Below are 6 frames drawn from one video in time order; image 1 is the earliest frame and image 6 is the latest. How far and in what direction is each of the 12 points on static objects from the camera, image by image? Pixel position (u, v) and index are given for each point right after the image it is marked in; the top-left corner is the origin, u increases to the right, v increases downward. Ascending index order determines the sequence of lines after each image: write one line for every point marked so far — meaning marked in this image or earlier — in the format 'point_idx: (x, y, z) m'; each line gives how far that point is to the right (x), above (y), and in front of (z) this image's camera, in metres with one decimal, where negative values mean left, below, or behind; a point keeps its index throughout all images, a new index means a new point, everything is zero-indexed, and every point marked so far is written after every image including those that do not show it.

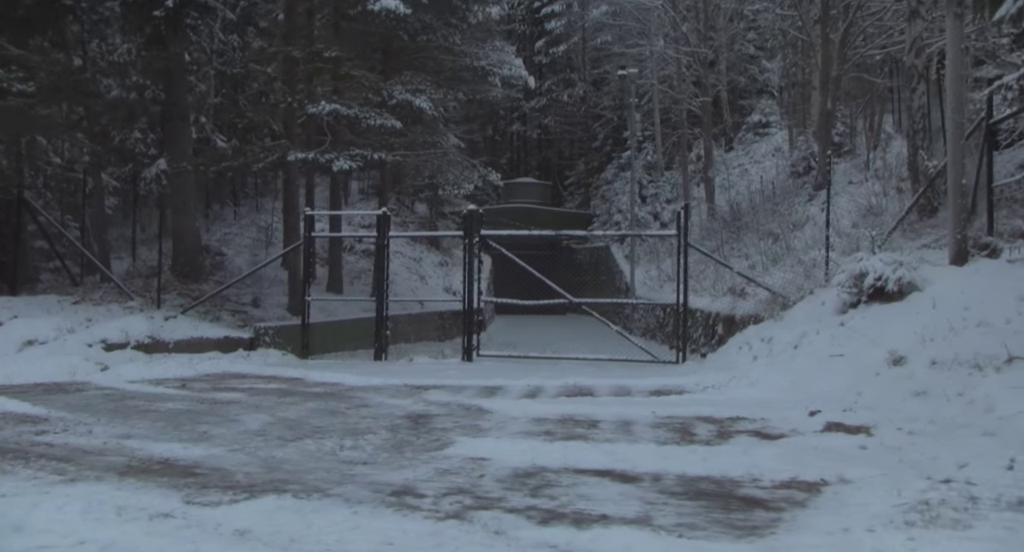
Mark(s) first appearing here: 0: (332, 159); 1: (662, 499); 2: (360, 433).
0: (-3.4, +2.1, +15.9) m
1: (+0.9, -1.3, +5.0) m
2: (-1.3, -1.3, +7.4) m
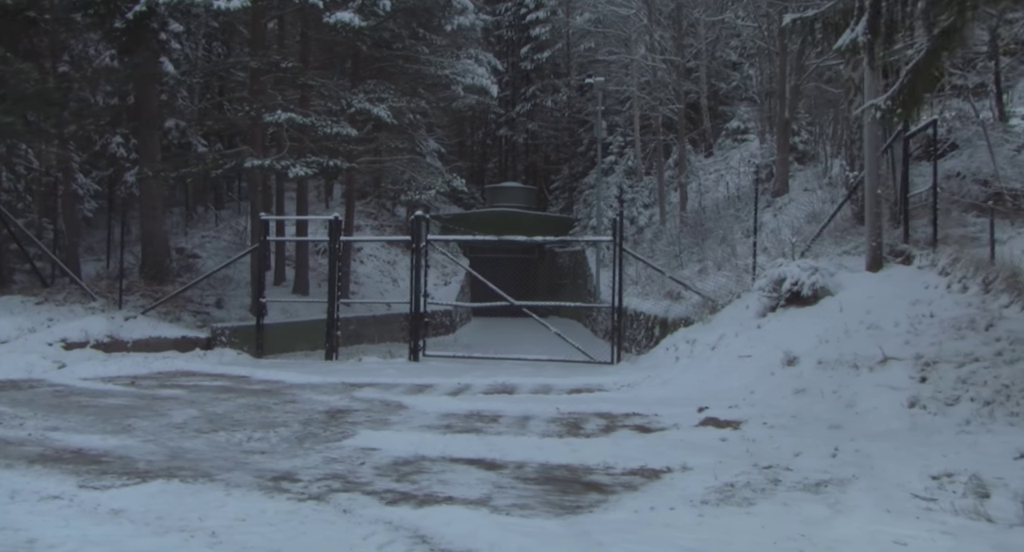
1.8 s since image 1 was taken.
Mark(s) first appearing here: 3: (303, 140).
0: (-4.2, +2.1, +16.4) m
1: (0.0, -1.3, +5.5) m
2: (-2.1, -1.3, +7.9) m
3: (-4.2, +2.7, +17.4) m
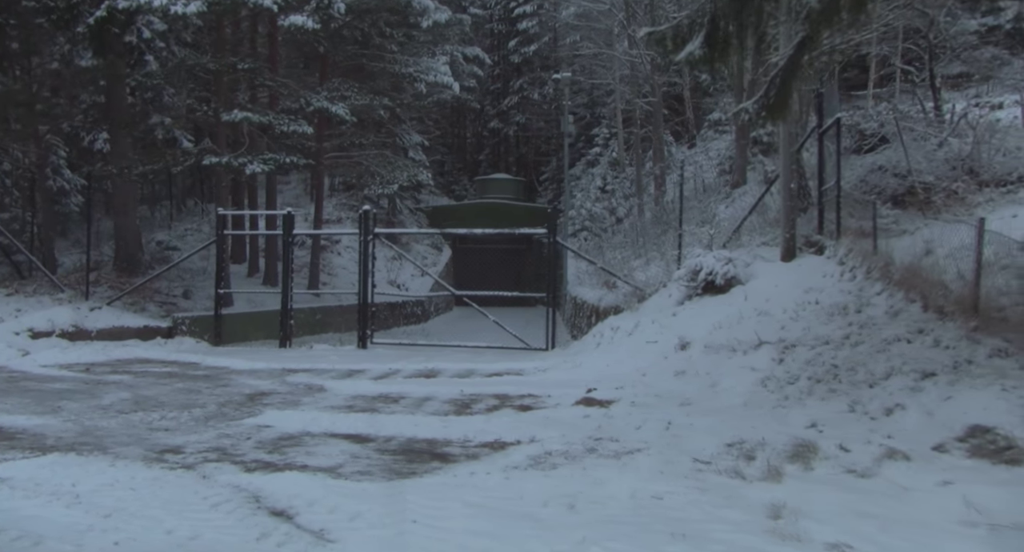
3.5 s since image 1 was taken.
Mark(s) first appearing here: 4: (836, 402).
0: (-5.1, +2.2, +17.0) m
1: (-1.0, -1.2, +6.2) m
2: (-3.1, -1.3, +8.5) m
3: (-5.1, +2.9, +18.0) m
4: (+2.3, -0.9, +6.1) m
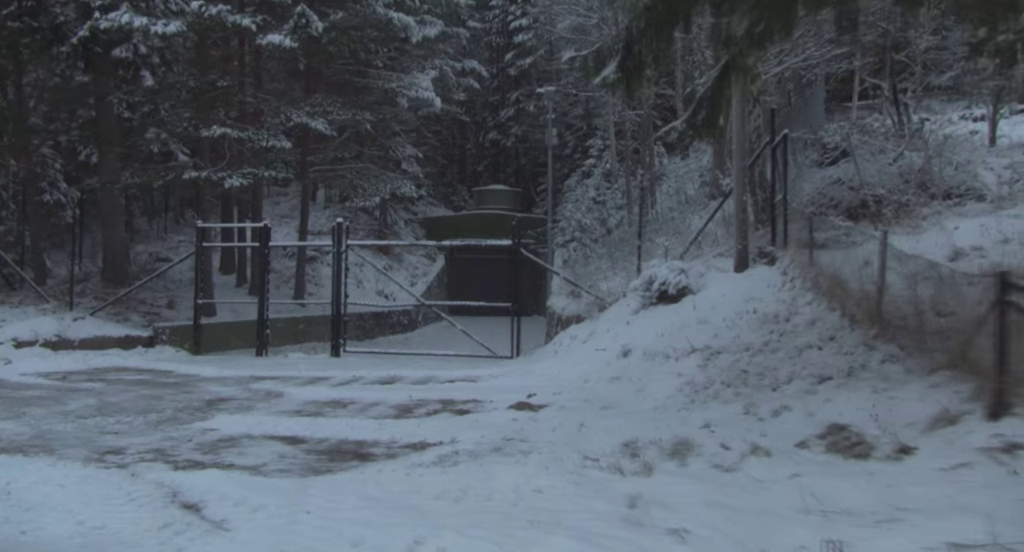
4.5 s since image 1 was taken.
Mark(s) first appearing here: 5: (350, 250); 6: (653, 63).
0: (-5.6, +2.0, +17.5) m
1: (-1.6, -1.3, +6.5) m
2: (-3.7, -1.4, +9.0) m
3: (-5.6, +2.6, +18.5) m
4: (+1.6, -0.9, +6.5) m
5: (-2.7, +0.4, +14.8) m
6: (+1.2, +1.7, +7.1) m
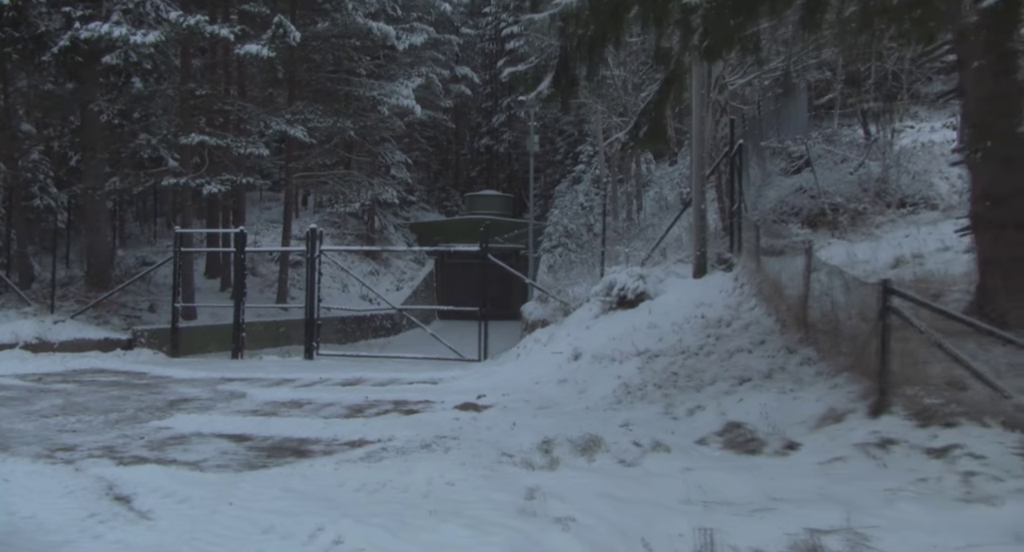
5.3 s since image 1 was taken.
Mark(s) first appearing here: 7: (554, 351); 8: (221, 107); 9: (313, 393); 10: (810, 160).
0: (-6.1, +1.9, +17.8) m
1: (-2.1, -1.4, +6.8) m
2: (-4.2, -1.4, +9.2) m
3: (-6.1, +2.5, +18.8) m
4: (+1.1, -1.0, +6.8) m
5: (-3.2, +0.4, +15.1) m
6: (+0.6, +1.7, +7.4) m
7: (+0.6, -1.0, +11.2) m
8: (-5.9, +3.6, +18.3) m
9: (-2.4, -1.4, +10.4) m
10: (+5.2, +2.0, +15.2) m
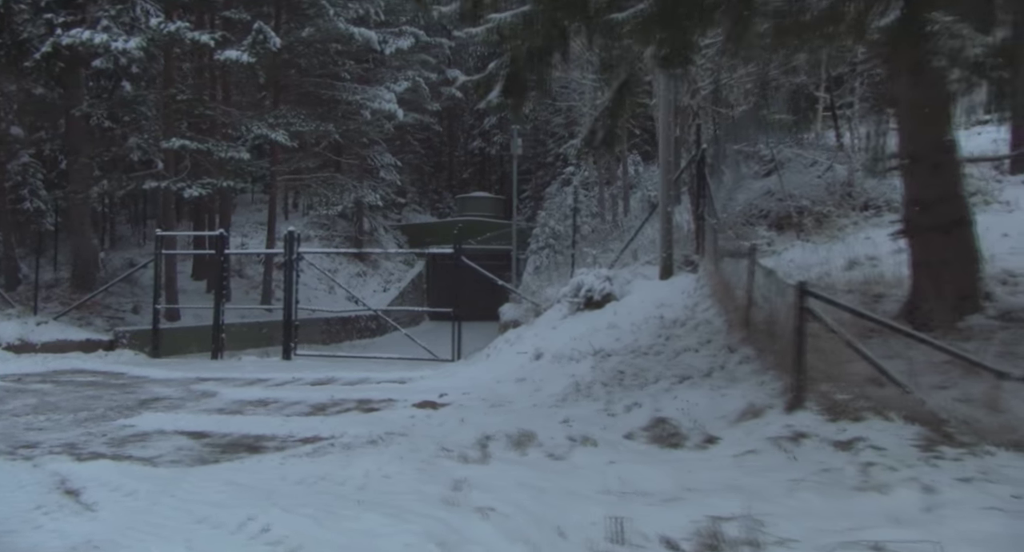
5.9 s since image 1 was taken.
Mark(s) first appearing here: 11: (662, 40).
0: (-6.5, +1.9, +18.1) m
1: (-2.5, -1.4, +7.1) m
2: (-4.6, -1.4, +9.5) m
3: (-6.5, +2.5, +19.0) m
4: (+0.7, -1.0, +7.0) m
5: (-3.7, +0.3, +15.3) m
6: (+0.2, +1.7, +7.7) m
7: (+0.1, -1.0, +11.4) m
8: (-6.4, +3.5, +18.5) m
9: (-2.8, -1.4, +10.7) m
10: (+4.8, +2.0, +15.5) m
11: (+1.2, +1.9, +6.9) m
